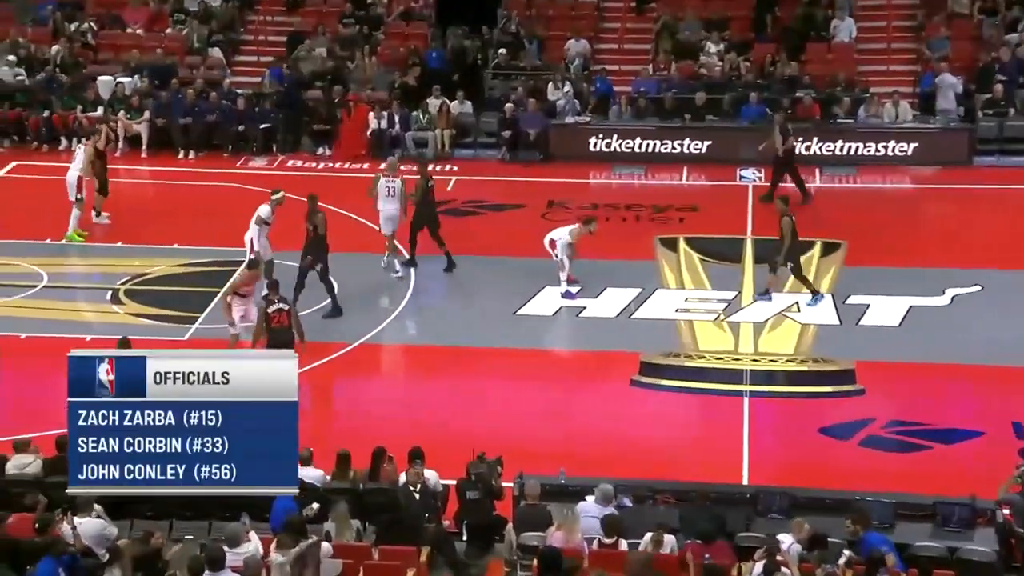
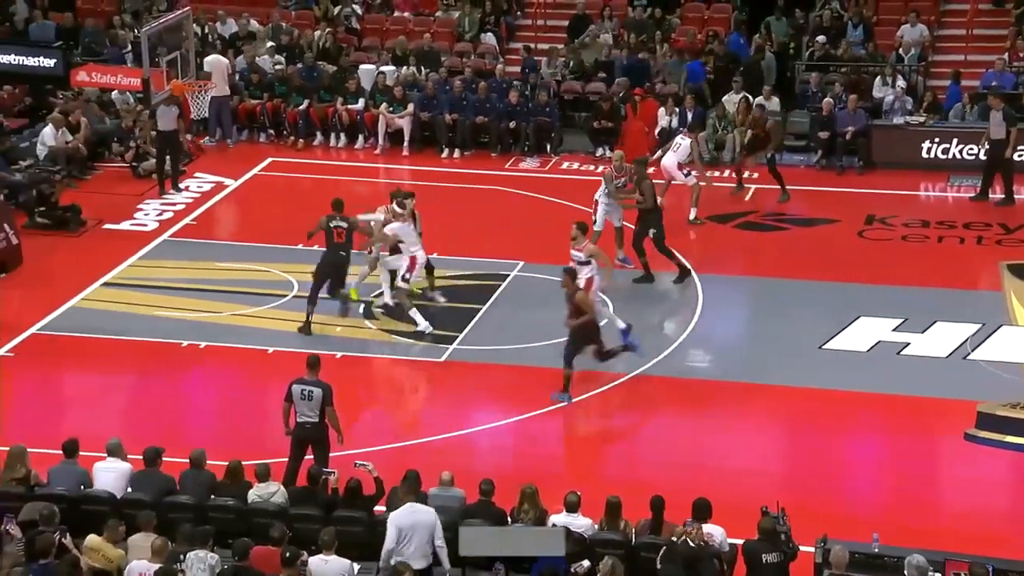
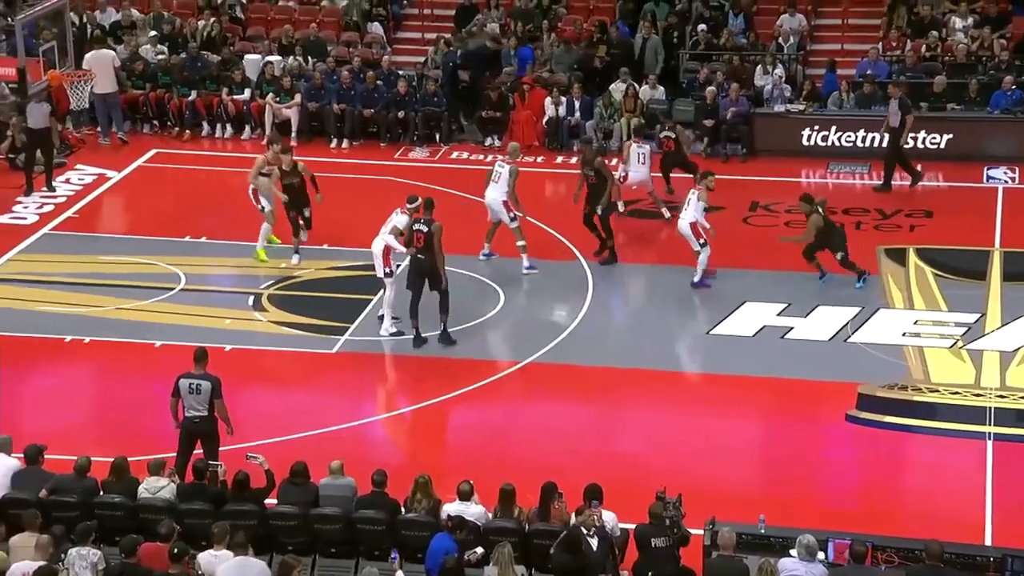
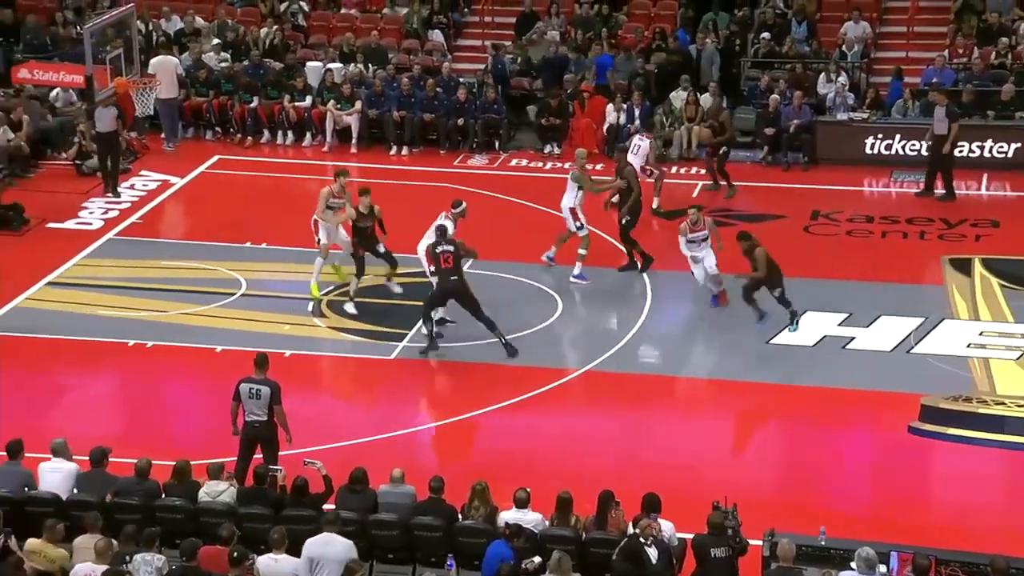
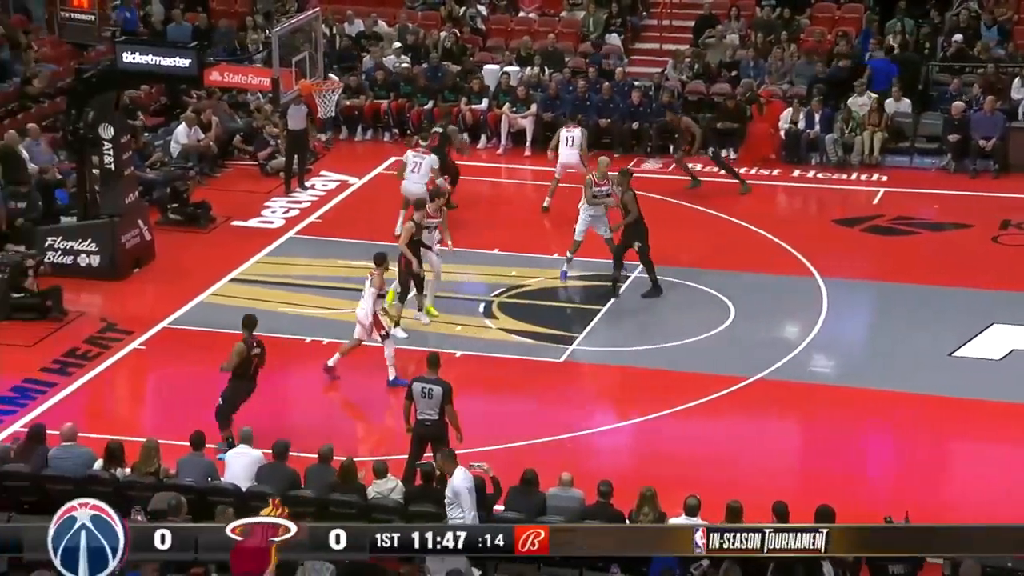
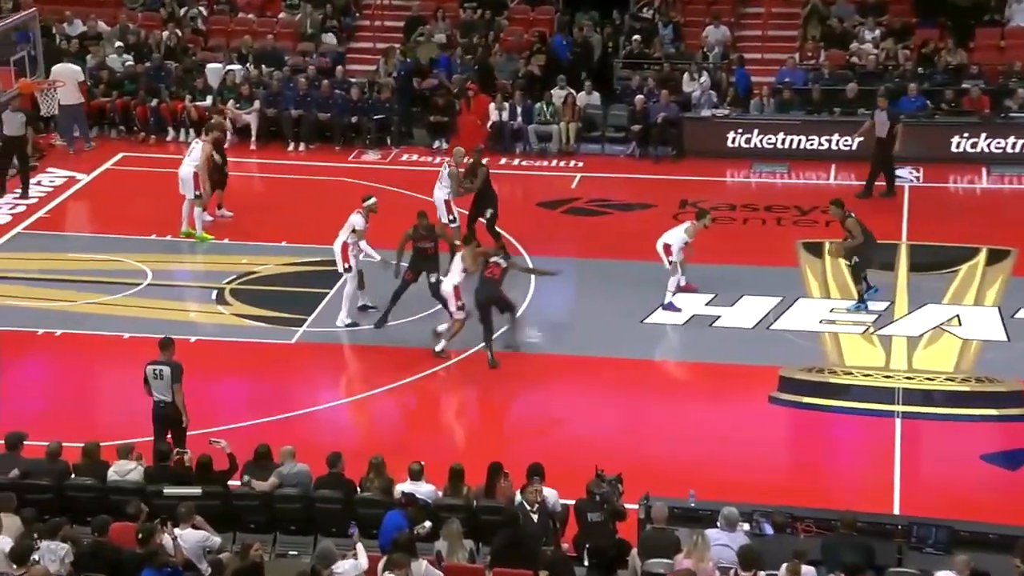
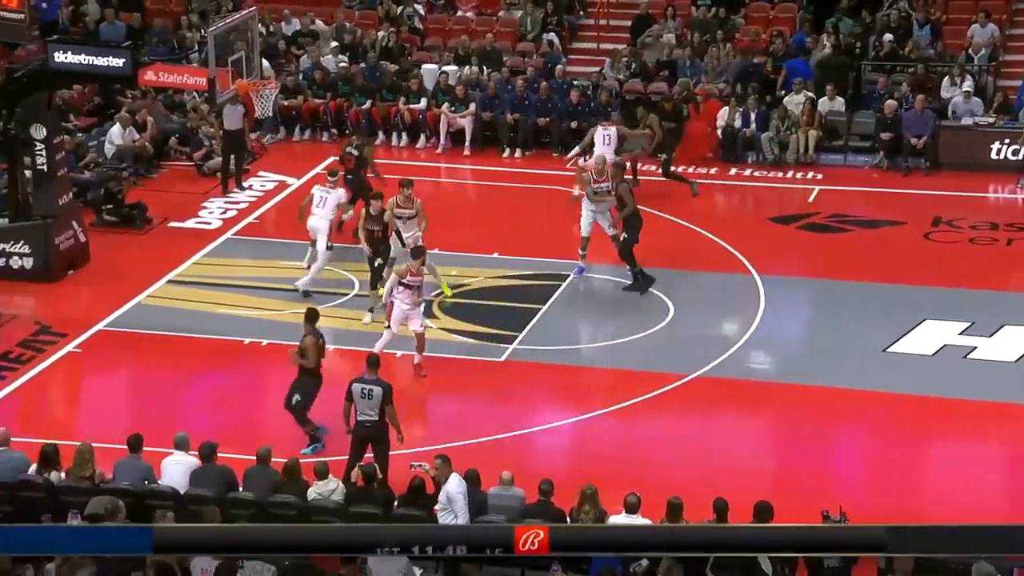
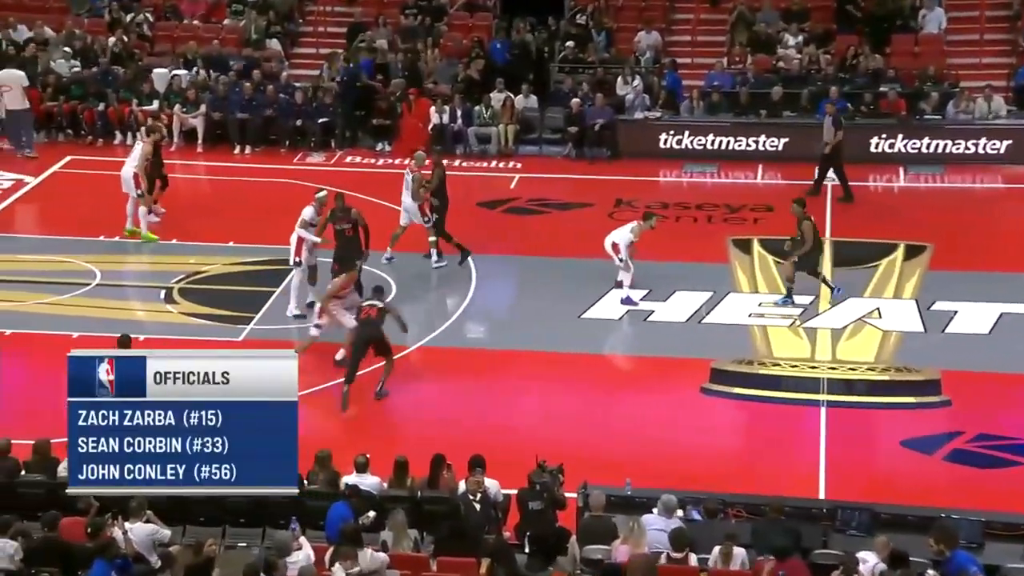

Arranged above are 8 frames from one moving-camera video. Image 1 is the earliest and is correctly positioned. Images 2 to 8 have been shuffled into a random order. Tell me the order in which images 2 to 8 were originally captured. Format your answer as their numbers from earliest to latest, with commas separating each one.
8, 6, 3, 4, 2, 7, 5
